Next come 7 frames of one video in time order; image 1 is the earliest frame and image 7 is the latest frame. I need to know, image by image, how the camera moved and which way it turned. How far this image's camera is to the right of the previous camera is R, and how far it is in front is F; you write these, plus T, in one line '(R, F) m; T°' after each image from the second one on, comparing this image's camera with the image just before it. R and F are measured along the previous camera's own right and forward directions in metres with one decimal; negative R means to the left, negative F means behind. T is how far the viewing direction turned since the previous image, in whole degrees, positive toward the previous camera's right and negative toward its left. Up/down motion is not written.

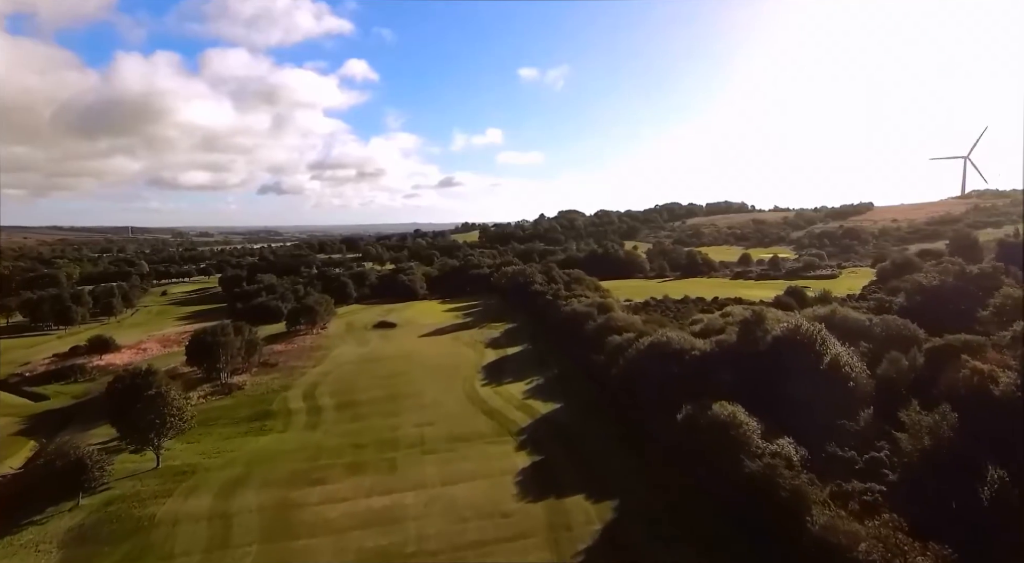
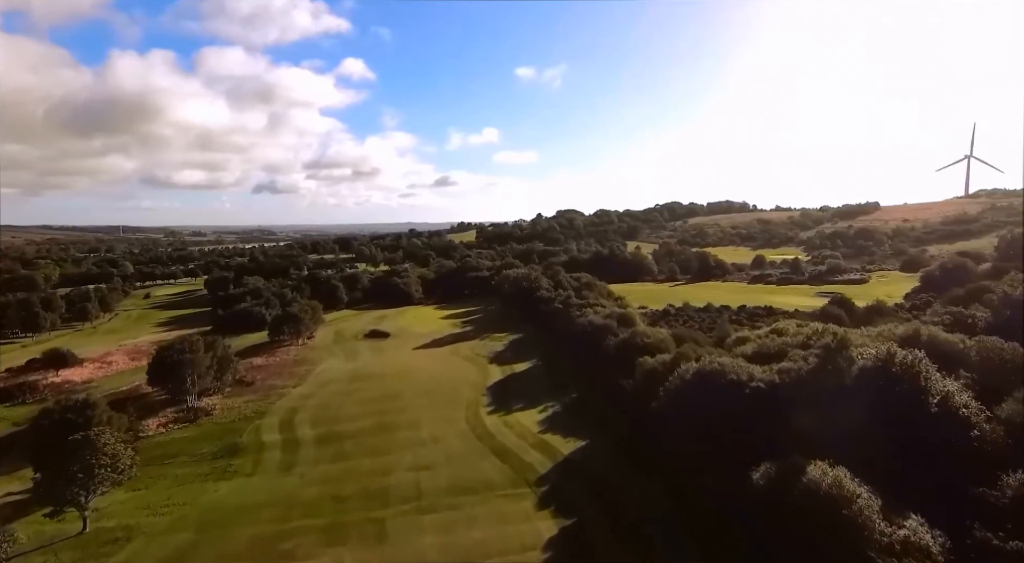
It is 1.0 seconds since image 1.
(-0.9, +5.4) m; 0°
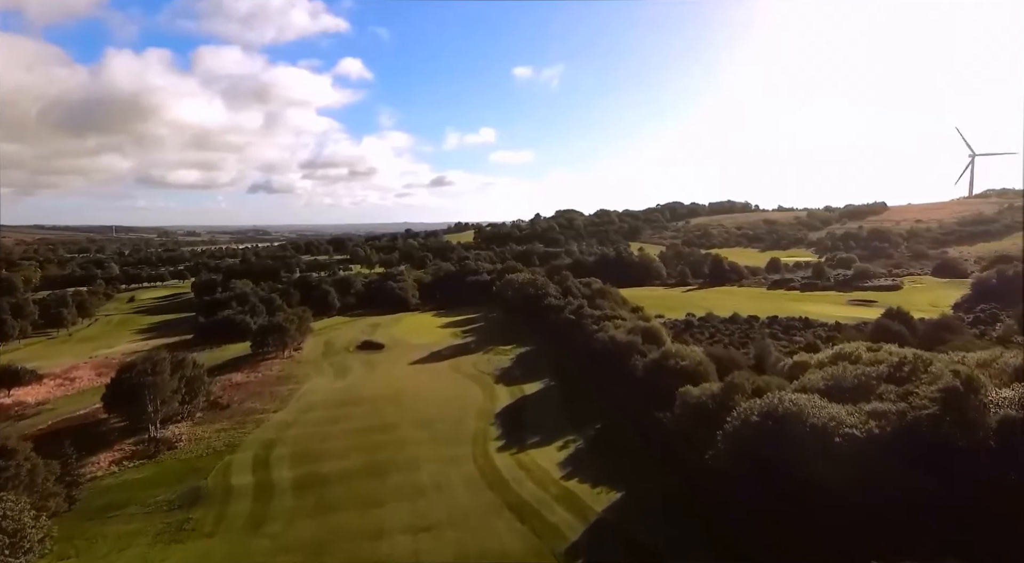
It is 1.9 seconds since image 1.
(-0.9, +4.9) m; 0°
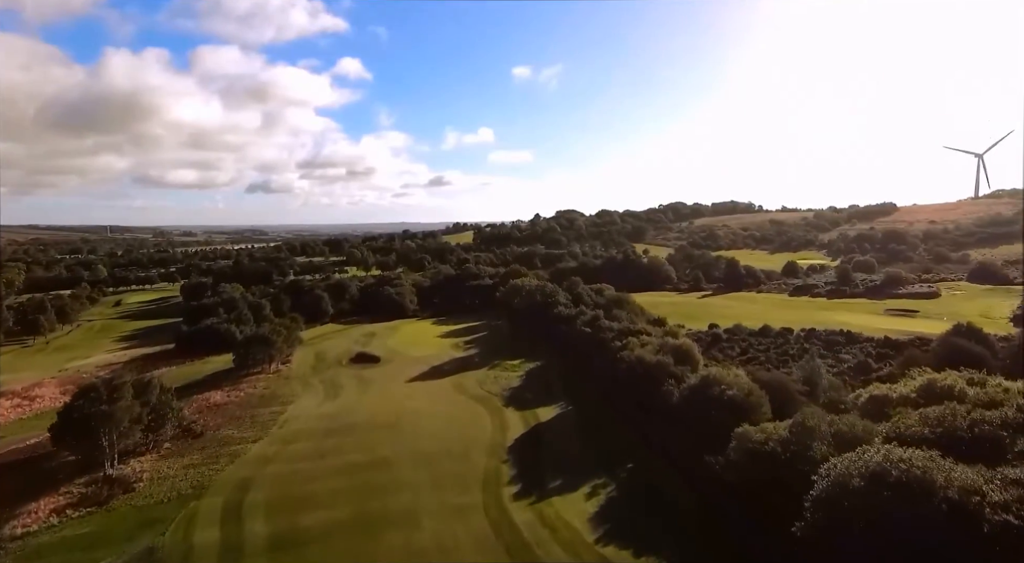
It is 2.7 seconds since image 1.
(-0.8, +4.5) m; 0°
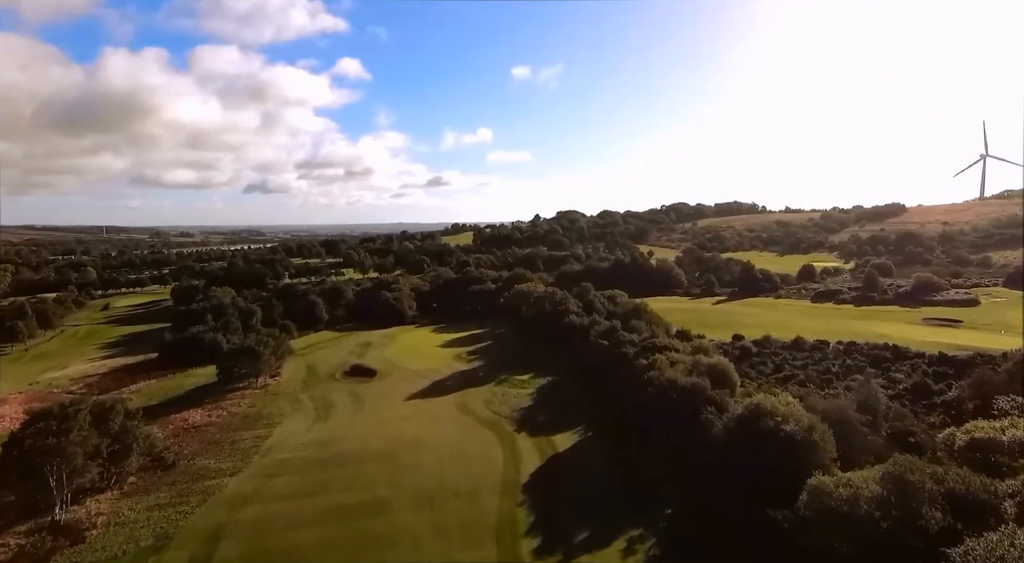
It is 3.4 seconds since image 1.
(-0.7, +3.8) m; 0°
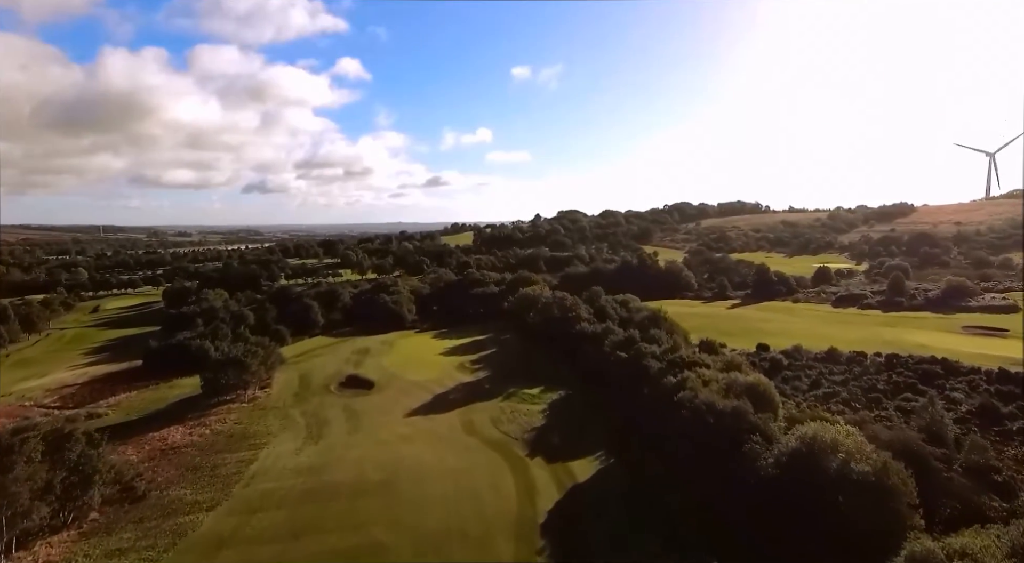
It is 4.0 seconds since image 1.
(-0.6, +3.3) m; 0°
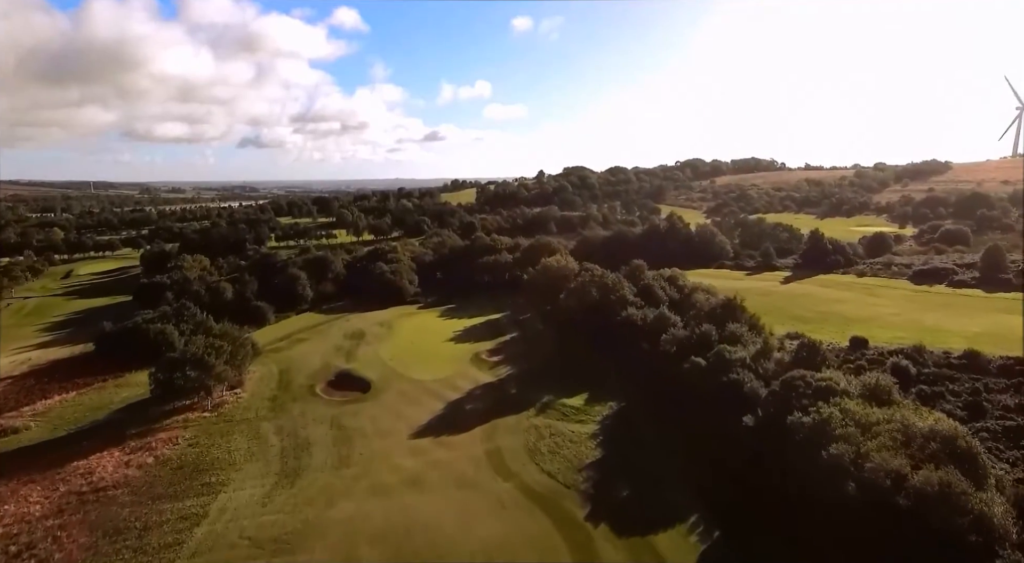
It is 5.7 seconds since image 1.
(-2.0, +9.3) m; 0°
